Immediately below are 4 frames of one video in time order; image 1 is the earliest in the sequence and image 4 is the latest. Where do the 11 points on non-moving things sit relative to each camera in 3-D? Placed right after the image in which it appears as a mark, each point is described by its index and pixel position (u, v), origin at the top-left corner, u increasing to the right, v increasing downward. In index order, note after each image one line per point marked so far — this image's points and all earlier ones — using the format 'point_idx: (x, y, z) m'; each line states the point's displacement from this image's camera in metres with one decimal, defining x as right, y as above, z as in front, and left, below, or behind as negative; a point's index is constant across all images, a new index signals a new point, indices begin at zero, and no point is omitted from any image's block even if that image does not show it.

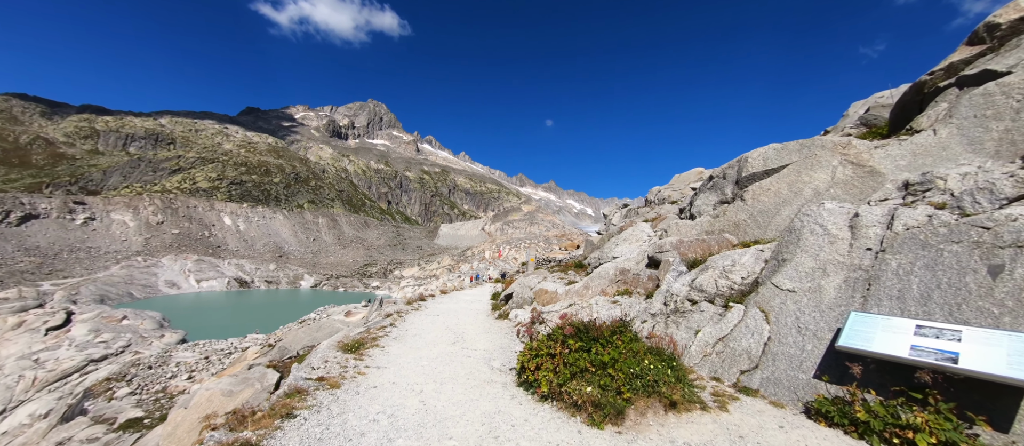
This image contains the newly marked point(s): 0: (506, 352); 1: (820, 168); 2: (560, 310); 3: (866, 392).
0: (-0.2, -4.6, +13.5) m
1: (+12.8, +2.3, +15.9) m
2: (+1.9, -3.4, +15.0) m
3: (+6.7, -3.2, +7.3) m
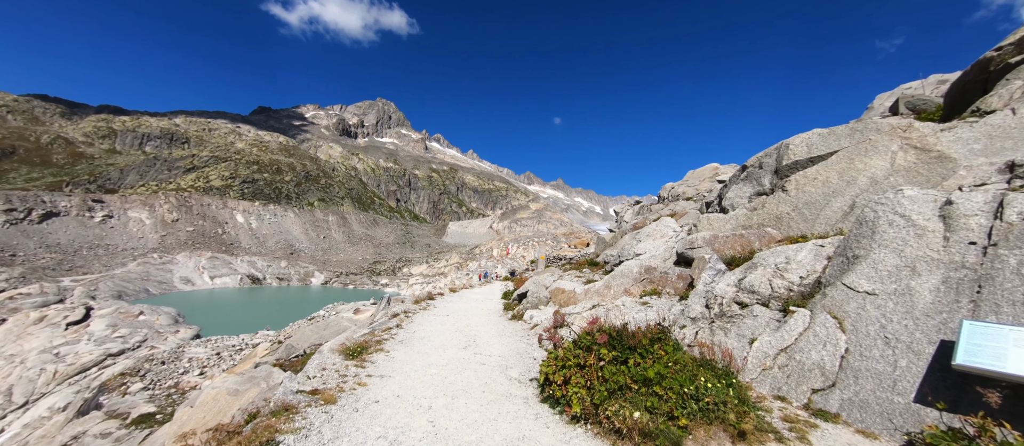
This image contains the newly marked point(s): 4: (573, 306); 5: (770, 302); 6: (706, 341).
0: (+0.4, -4.3, +12.1) m
1: (+13.4, +2.6, +14.1) m
2: (+2.5, -3.1, +13.5) m
3: (+7.2, -3.0, +5.7) m
4: (+2.9, -4.0, +18.0) m
5: (+6.6, -2.0, +9.8) m
6: (+4.8, -2.9, +9.6) m
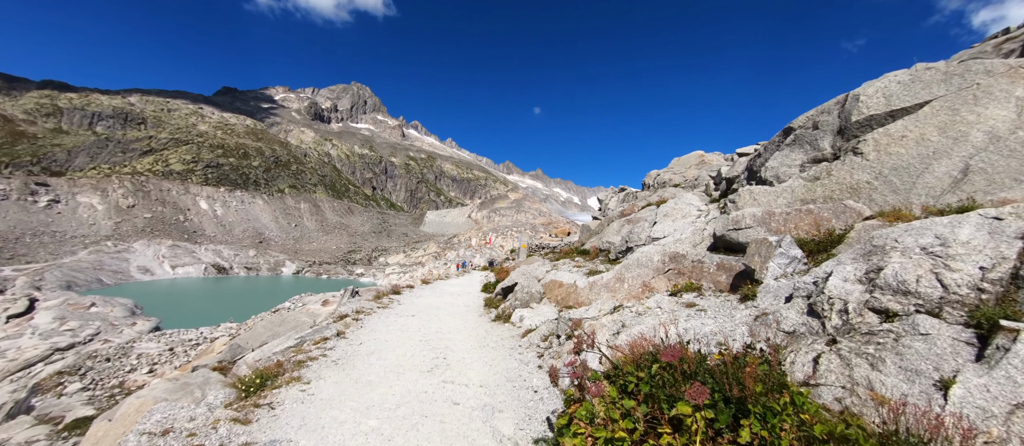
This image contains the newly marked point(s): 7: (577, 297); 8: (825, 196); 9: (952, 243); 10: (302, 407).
0: (+0.1, -3.5, +7.8) m
1: (+13.1, +3.3, +10.5) m
2: (+2.2, -2.3, +9.3) m
3: (+7.3, -2.4, +1.8) m
4: (+2.3, -3.0, +13.9) m
5: (+6.5, -1.3, +5.8) m
6: (+4.8, -2.2, +5.6) m
7: (+2.4, -2.7, +14.4) m
8: (+9.6, +0.8, +11.8) m
9: (+7.4, -0.3, +6.5) m
10: (-4.0, -3.4, +7.4) m
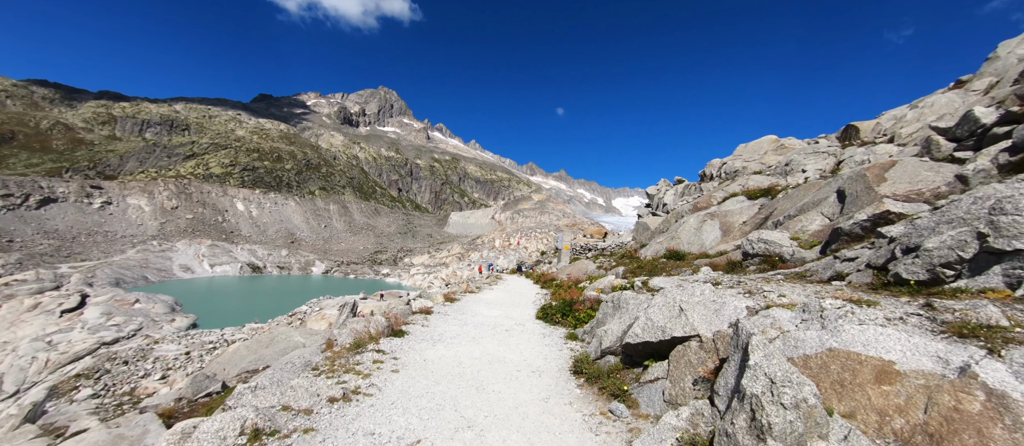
0: (+2.4, -2.8, -3.2) m
1: (+15.5, +4.0, -1.3) m
2: (+4.5, -1.6, -1.8) m
3: (+9.2, -1.7, -9.6) m
4: (+4.9, -2.4, +2.7) m
5: (+8.6, -0.6, -5.6) m
6: (+6.9, -1.5, -5.7) m
7: (+5.1, -2.1, +3.3) m
8: (+12.1, +1.5, +0.2) m
9: (+9.6, +0.4, -4.9) m
10: (-1.8, -2.7, -3.3) m
